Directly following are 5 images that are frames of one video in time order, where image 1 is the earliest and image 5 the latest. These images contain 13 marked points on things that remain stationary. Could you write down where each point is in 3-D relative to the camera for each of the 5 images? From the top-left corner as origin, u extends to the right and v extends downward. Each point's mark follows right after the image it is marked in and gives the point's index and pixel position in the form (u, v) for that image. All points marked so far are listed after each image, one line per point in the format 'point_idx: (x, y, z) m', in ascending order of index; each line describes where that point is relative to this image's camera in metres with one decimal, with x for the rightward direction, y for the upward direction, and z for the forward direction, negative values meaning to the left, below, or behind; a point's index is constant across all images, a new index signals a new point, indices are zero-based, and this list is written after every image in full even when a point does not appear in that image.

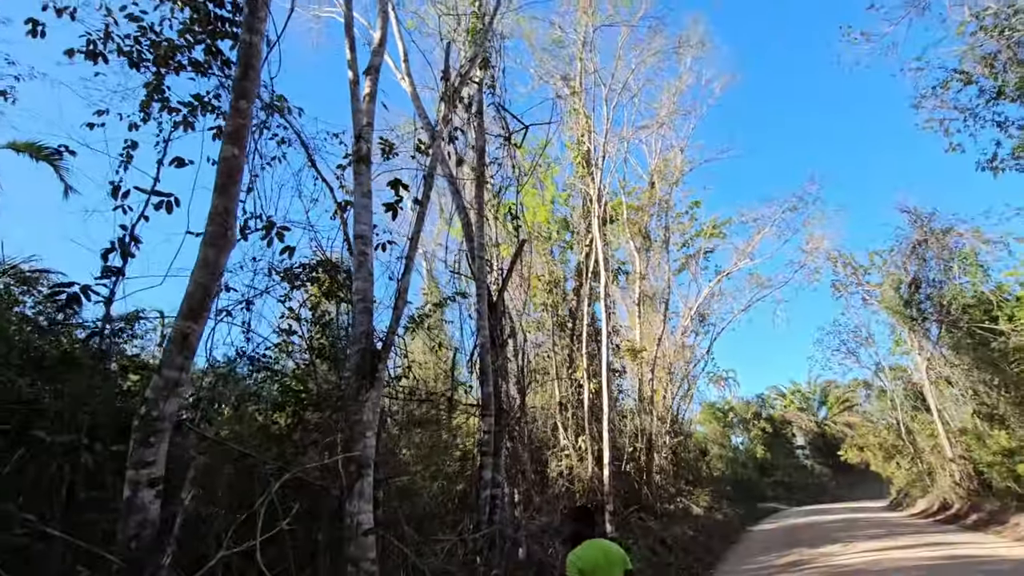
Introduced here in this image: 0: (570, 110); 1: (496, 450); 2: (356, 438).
0: (+1.8, +5.6, +16.4) m
1: (-0.3, -2.6, +8.3) m
2: (-1.6, -1.6, +5.4) m
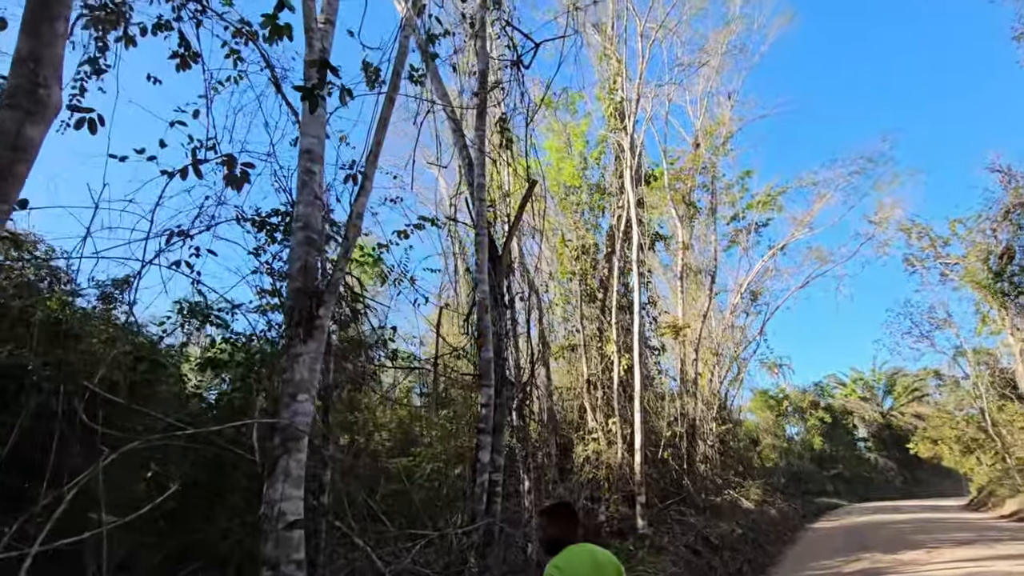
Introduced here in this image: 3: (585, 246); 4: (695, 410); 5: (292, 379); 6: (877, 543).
0: (+2.5, +6.6, +14.6) m
1: (-0.2, -1.9, +7.0) m
2: (-1.8, -0.9, +4.1) m
3: (+2.1, +1.2, +14.5) m
4: (+7.0, -4.7, +19.6) m
5: (-1.8, -0.7, +4.2) m
6: (+10.4, -7.3, +14.6) m
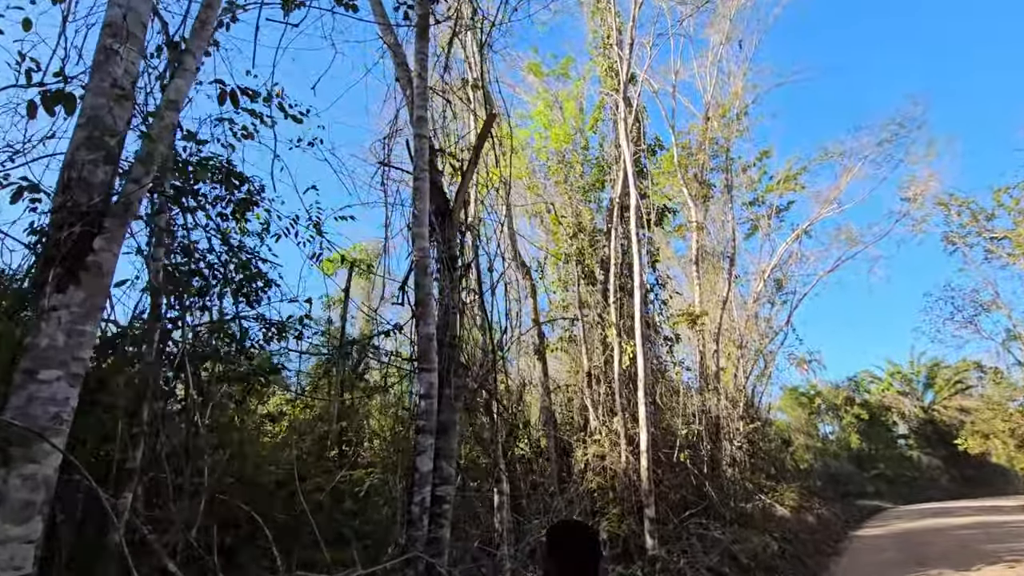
0: (+2.0, +7.0, +13.0) m
1: (-0.7, -1.4, +5.3) m
2: (-2.5, -0.5, +2.6) m
3: (+1.7, +1.6, +12.8) m
4: (+7.1, -4.1, +17.6) m
5: (-2.4, -0.3, +2.6) m
6: (+10.4, -6.5, +12.4) m
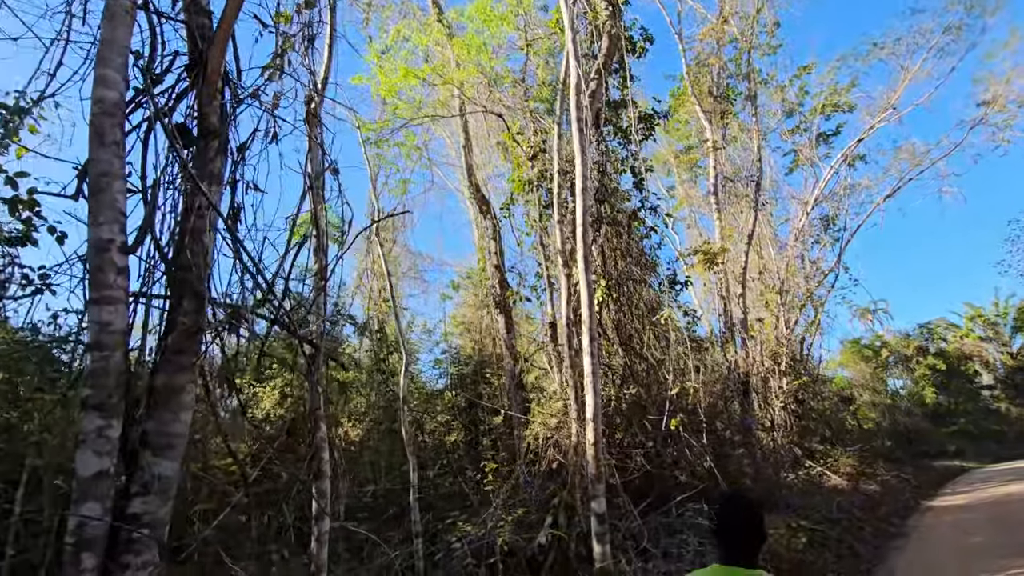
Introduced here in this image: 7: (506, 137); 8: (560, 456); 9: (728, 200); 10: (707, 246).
0: (+0.6, +8.4, +10.2) m
1: (-2.2, -0.7, +3.2) m
2: (-4.3, 0.0, +0.6) m
3: (+0.7, +2.9, +10.2) m
4: (+6.8, -2.1, +14.8) m
5: (-4.2, +0.2, +0.6) m
6: (+9.8, -4.6, +9.4) m
7: (-0.1, +3.0, +10.4) m
8: (+0.7, -2.3, +7.0) m
9: (+7.0, +2.8, +16.7) m
10: (+5.2, +1.2, +13.7) m
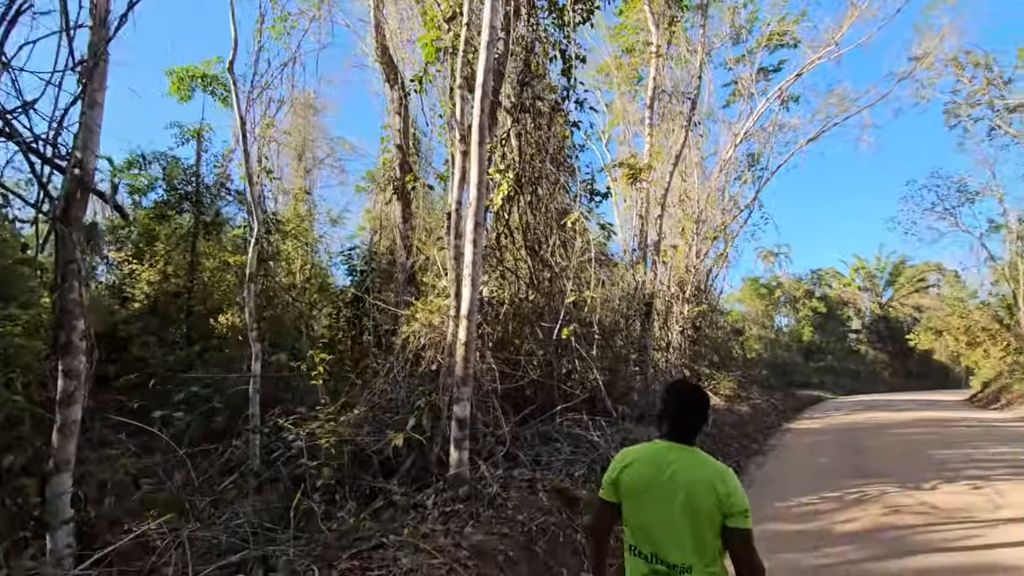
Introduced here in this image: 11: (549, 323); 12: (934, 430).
0: (-0.2, +10.2, +7.8) m
1: (-3.0, +0.3, +1.9) m
2: (-4.7, +0.7, -1.0) m
3: (-0.7, +4.8, +8.7) m
4: (+4.2, +0.1, +14.8) m
5: (-4.6, +0.9, -1.0) m
6: (+7.5, -3.5, +10.5) m
7: (-1.5, +5.0, +8.7) m
8: (-0.9, -0.8, +6.4) m
9: (+4.6, +5.3, +16.0) m
10: (+3.0, +3.3, +13.0) m
11: (+0.7, -0.6, +8.3) m
12: (+12.2, -4.0, +14.9) m
